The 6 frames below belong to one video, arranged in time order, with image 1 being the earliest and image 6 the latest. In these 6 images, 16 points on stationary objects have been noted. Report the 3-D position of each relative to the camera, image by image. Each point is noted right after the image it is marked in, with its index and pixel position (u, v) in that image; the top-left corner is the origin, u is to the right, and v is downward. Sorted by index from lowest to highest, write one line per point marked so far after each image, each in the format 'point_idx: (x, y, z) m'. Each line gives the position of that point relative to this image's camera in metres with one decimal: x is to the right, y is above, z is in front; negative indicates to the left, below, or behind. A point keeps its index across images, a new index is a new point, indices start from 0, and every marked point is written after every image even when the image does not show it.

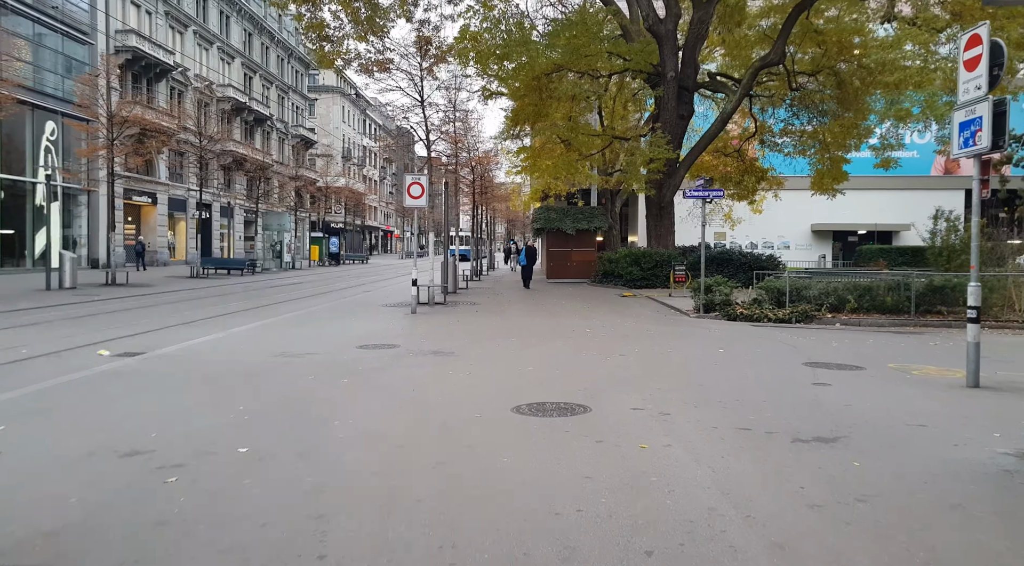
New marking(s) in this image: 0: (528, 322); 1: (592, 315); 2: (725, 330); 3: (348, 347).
0: (+0.3, -0.8, +14.6) m
1: (+1.7, -0.7, +16.0) m
2: (+3.7, -0.8, +13.4) m
3: (-2.4, -1.0, +11.3) m
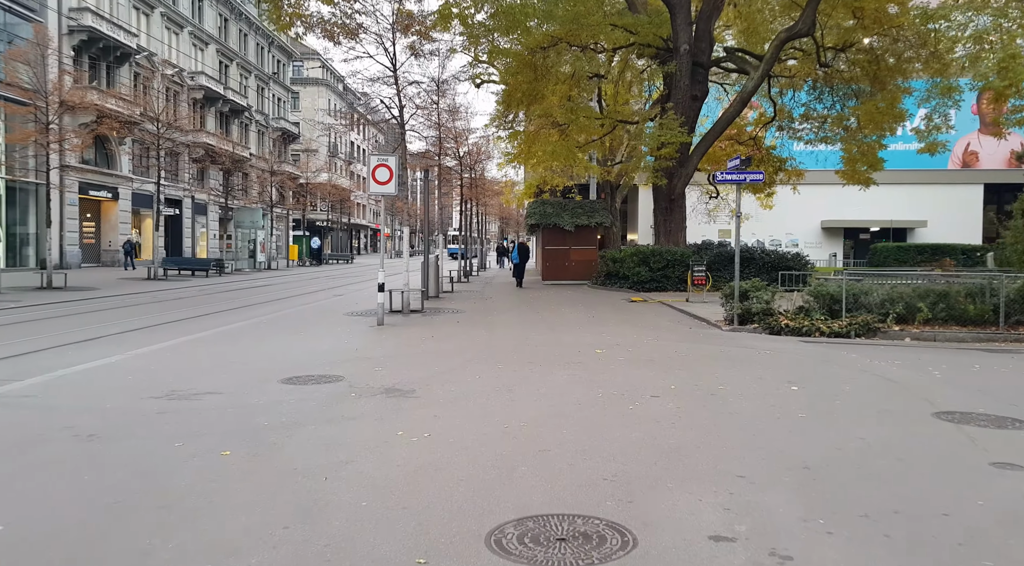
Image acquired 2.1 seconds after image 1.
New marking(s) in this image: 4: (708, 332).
0: (+0.1, -0.8, +11.5) m
1: (+1.5, -0.8, +12.9) m
2: (+3.6, -0.9, +10.3) m
3: (-2.6, -1.1, +8.2) m
4: (+3.3, -0.8, +12.5) m
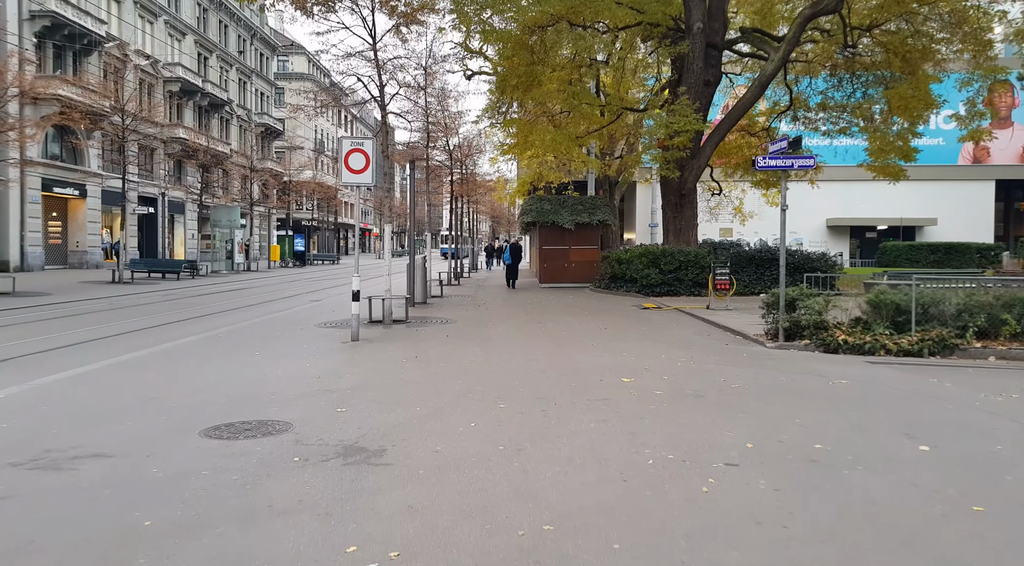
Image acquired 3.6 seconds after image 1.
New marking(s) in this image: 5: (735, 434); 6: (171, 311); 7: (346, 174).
0: (+0.1, -1.0, +9.3) m
1: (+1.5, -0.9, +10.7) m
2: (+3.6, -1.0, +8.2) m
3: (-2.5, -1.2, +5.9) m
4: (+3.3, -0.9, +10.4) m
5: (+1.7, -1.1, +5.6) m
6: (-8.5, -0.7, +18.8) m
7: (-2.6, +1.7, +11.8) m
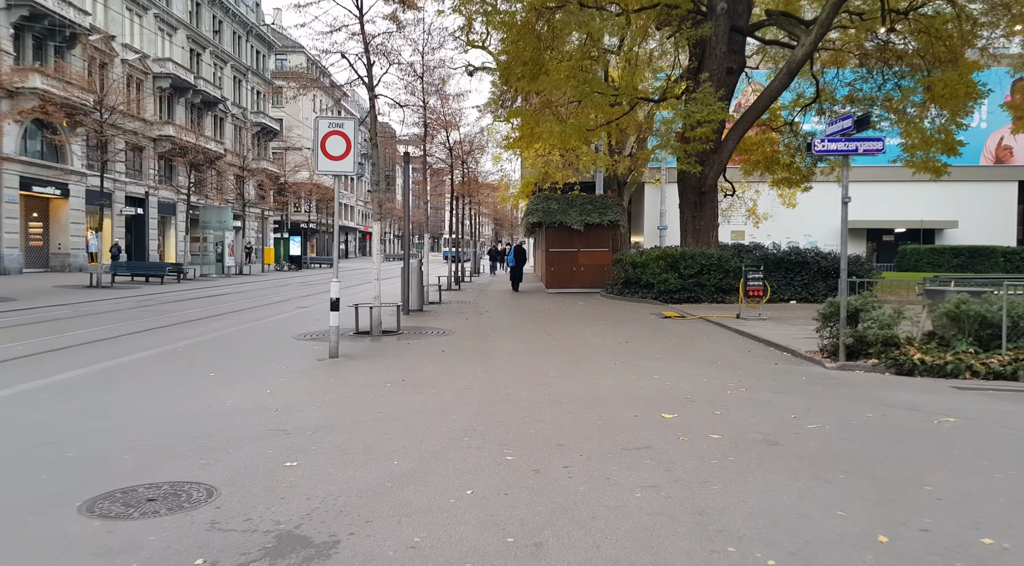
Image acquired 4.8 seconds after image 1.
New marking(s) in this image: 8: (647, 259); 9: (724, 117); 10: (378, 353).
0: (+0.2, -1.0, +7.5) m
1: (+1.6, -1.0, +8.9) m
2: (+3.7, -1.1, +6.4) m
3: (-2.4, -1.2, +4.2) m
4: (+3.4, -1.0, +8.6) m
5: (+1.7, -1.2, +3.9) m
6: (-8.4, -0.8, +17.0) m
7: (-2.5, +1.6, +10.0) m
8: (+3.4, +0.6, +19.0) m
9: (+5.0, +4.0, +18.0) m
10: (-1.8, -1.0, +10.3) m
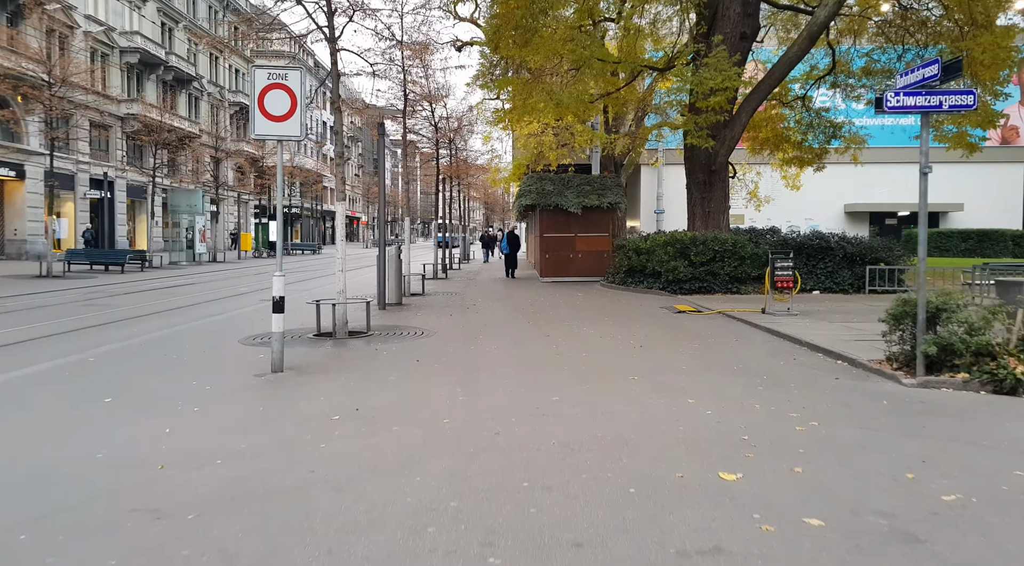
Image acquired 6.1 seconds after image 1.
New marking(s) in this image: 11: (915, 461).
0: (+0.1, -1.0, +5.6) m
1: (+1.5, -0.9, +7.0) m
2: (+3.6, -1.1, +4.5) m
3: (-2.5, -1.3, +2.2) m
4: (+3.3, -0.9, +6.7) m
5: (+1.7, -1.2, +1.9) m
6: (-8.6, -0.6, +15.0) m
7: (-2.6, +1.7, +8.0) m
8: (+3.2, +0.9, +17.1) m
9: (+4.8, +4.2, +16.0) m
10: (-1.9, -0.9, +8.3) m
11: (+2.4, -1.1, +4.5) m
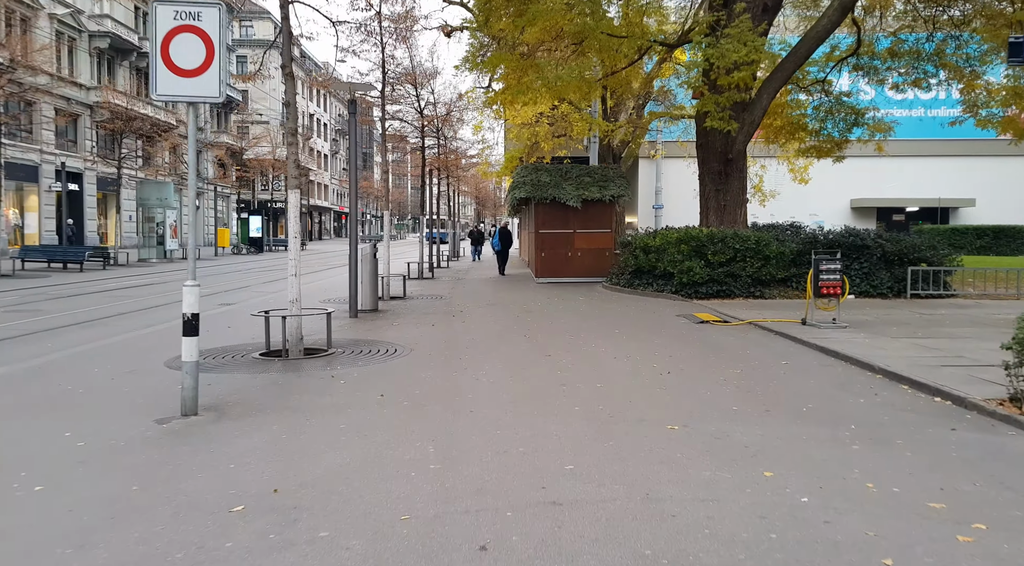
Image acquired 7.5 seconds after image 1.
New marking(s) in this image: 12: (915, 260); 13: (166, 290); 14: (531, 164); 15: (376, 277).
0: (+0.1, -1.1, +3.6) m
1: (+1.5, -1.0, +5.0) m
2: (+3.6, -1.2, +2.5) m
3: (-2.5, -1.4, +0.2) m
4: (+3.2, -1.0, +4.8) m
5: (+1.7, -1.4, 0.0) m
6: (-8.7, -0.7, +12.9) m
7: (-2.7, +1.6, +6.0) m
8: (+3.0, +0.8, +15.1) m
9: (+4.7, +4.1, +14.1) m
10: (-2.0, -1.0, +6.3) m
11: (+2.4, -1.2, +2.6) m
12: (+7.7, +0.4, +14.4) m
13: (-8.9, -0.2, +19.3) m
14: (+0.5, +3.1, +19.6) m
15: (-2.4, +0.1, +13.0) m
